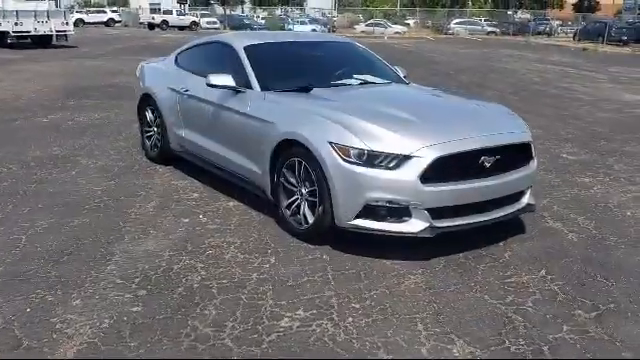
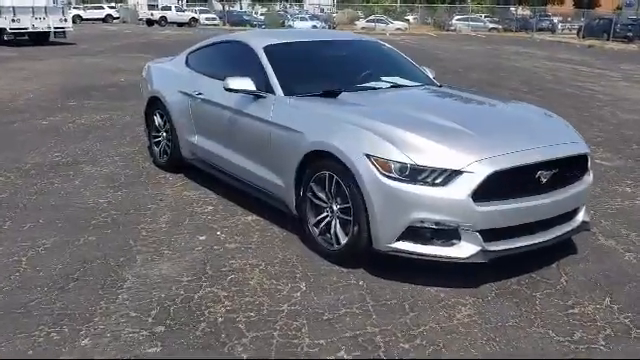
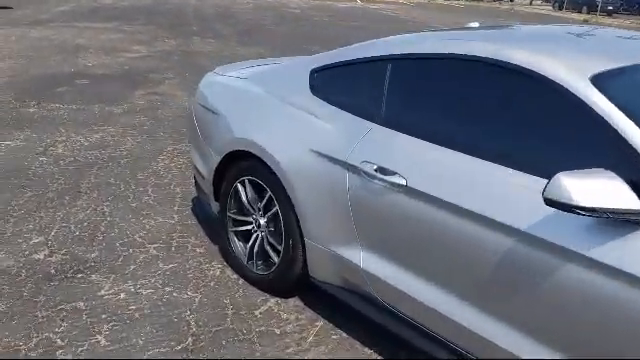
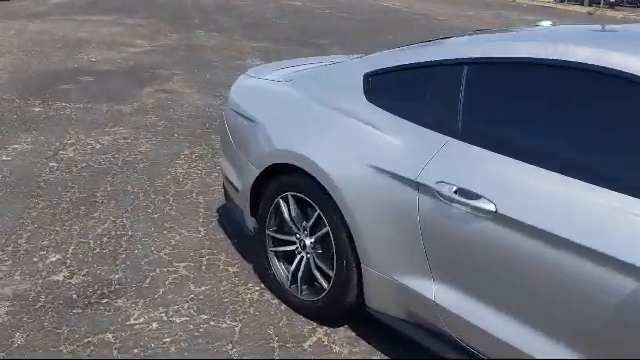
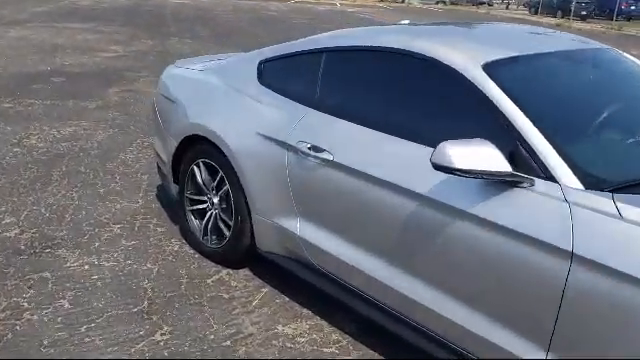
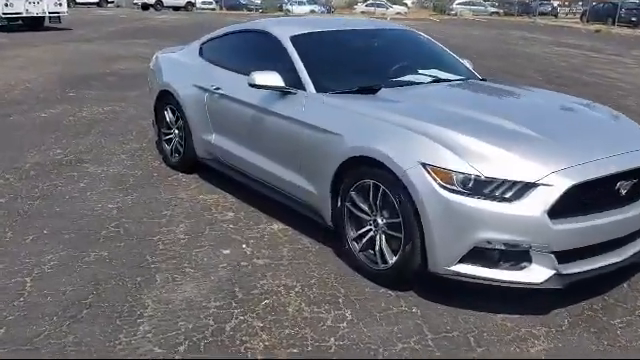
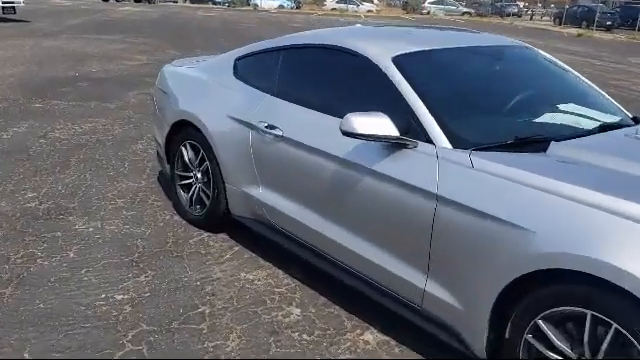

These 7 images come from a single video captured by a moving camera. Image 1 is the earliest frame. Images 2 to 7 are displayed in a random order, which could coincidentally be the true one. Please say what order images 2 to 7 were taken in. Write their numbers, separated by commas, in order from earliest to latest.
2, 6, 7, 5, 3, 4
